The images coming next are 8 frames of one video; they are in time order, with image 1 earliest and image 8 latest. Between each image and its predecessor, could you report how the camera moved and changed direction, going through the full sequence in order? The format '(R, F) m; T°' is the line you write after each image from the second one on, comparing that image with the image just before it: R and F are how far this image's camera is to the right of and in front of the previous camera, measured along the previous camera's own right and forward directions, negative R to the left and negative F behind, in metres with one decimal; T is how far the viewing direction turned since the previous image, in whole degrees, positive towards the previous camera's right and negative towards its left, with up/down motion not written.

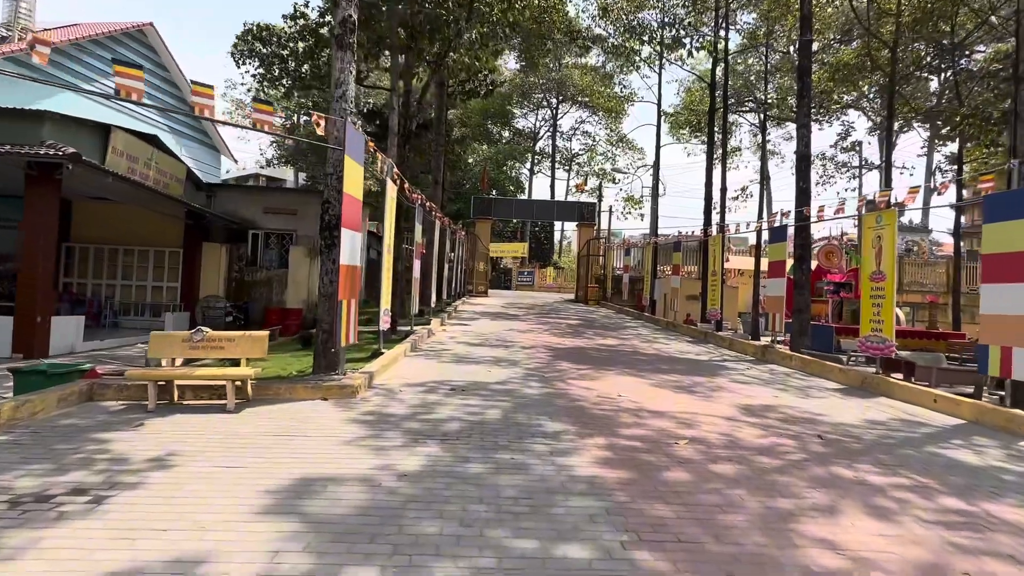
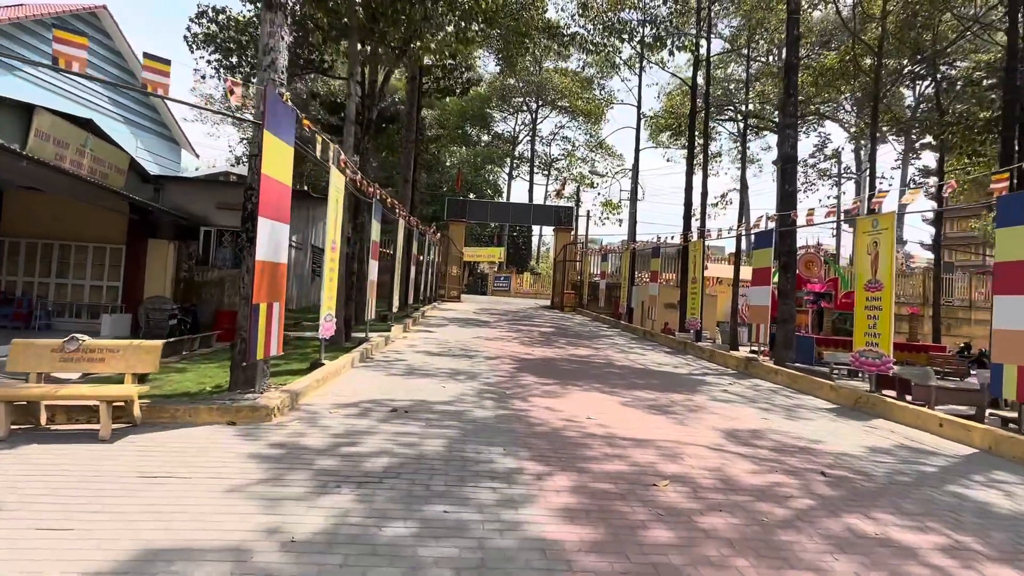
(+0.3, +1.0) m; +2°
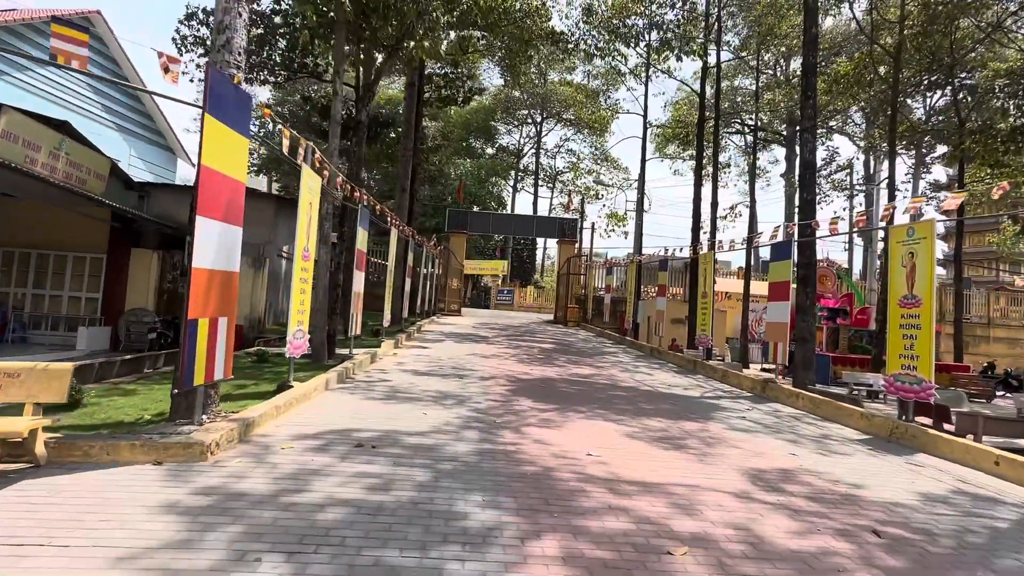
(+0.2, +0.9) m; -1°
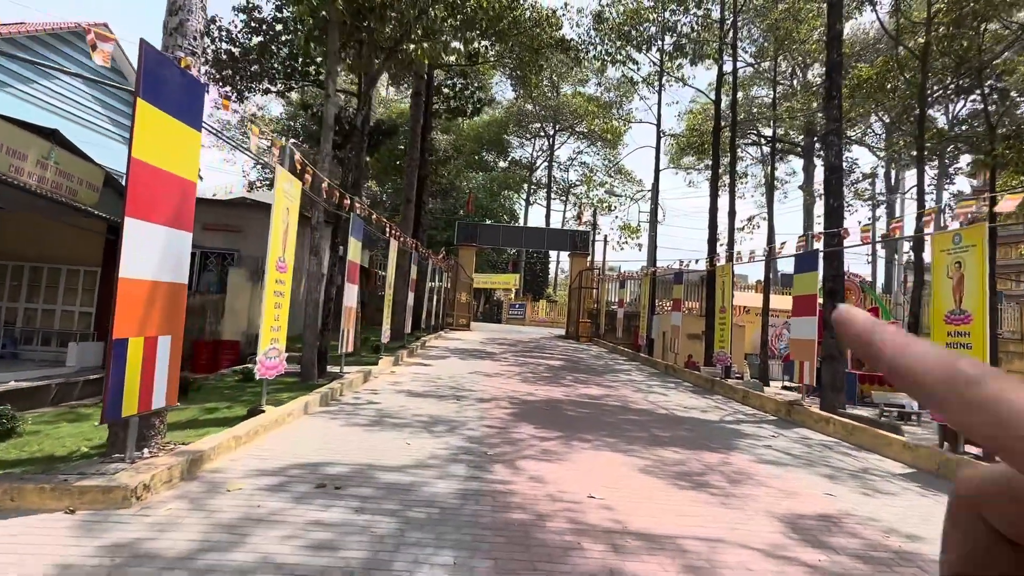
(+0.2, +0.8) m; -1°
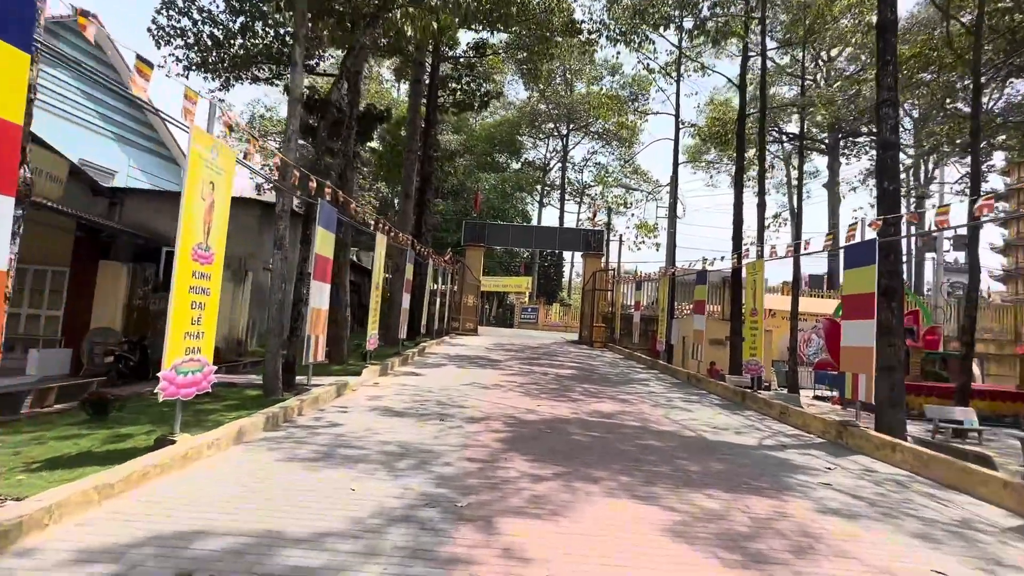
(+0.3, +1.5) m; -2°
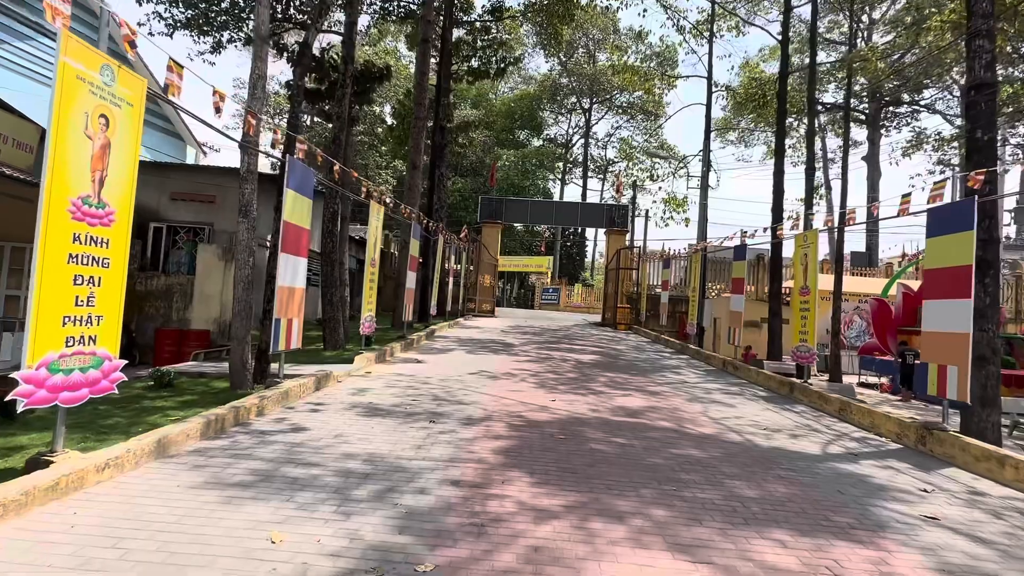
(+0.2, +1.4) m; -2°
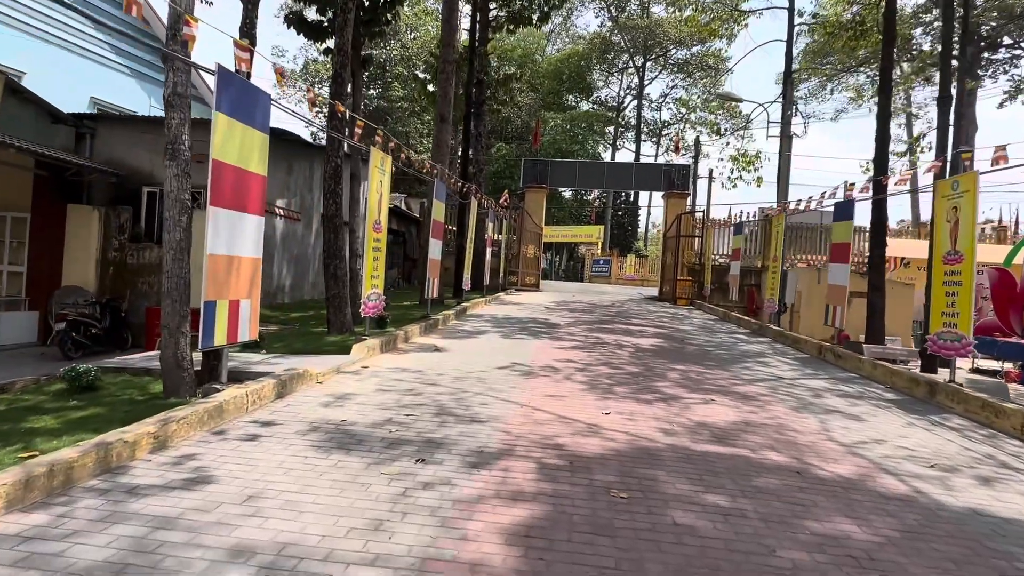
(+0.1, +2.3) m; -5°
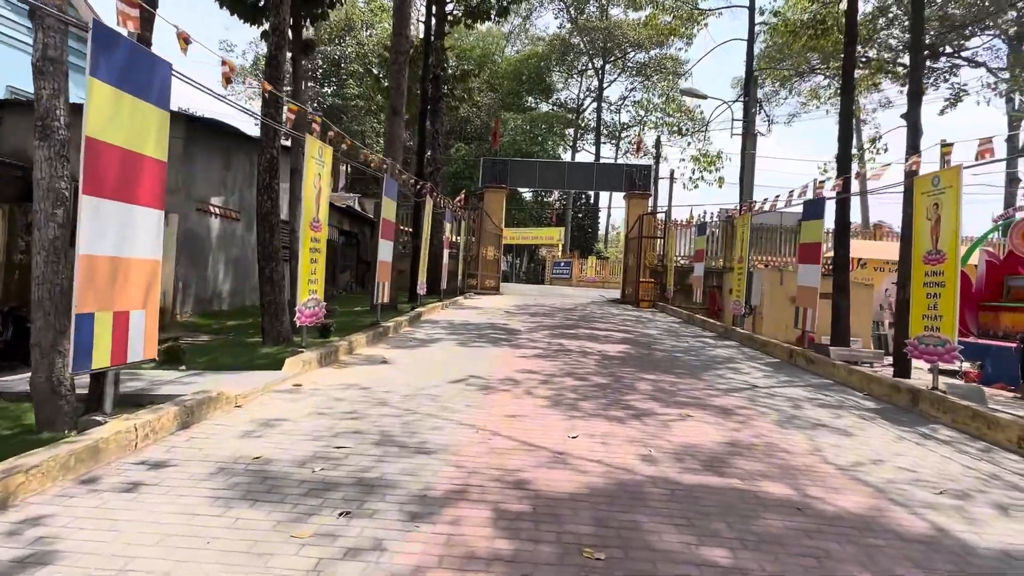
(+0.1, +0.8) m; +4°
